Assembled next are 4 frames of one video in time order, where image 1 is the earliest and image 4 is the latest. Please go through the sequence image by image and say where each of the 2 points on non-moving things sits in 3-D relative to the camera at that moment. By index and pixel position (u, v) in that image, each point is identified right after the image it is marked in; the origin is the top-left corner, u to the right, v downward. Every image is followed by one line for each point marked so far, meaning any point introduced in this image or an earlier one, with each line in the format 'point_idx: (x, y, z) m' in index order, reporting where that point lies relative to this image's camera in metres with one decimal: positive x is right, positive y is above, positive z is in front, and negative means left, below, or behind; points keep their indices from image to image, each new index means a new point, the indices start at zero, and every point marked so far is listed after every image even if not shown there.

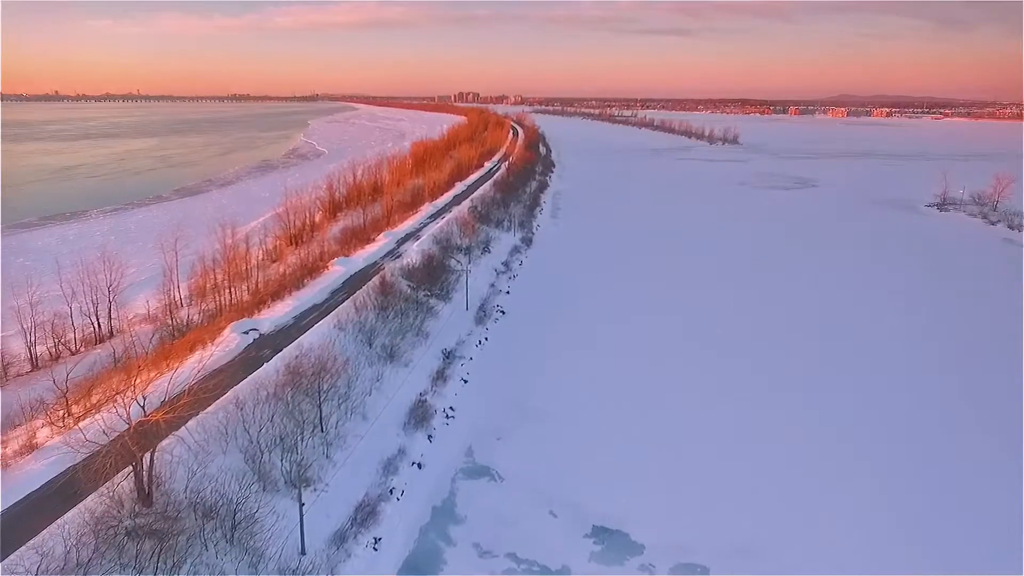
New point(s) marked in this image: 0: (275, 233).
0: (-5.9, +1.3, +14.9) m
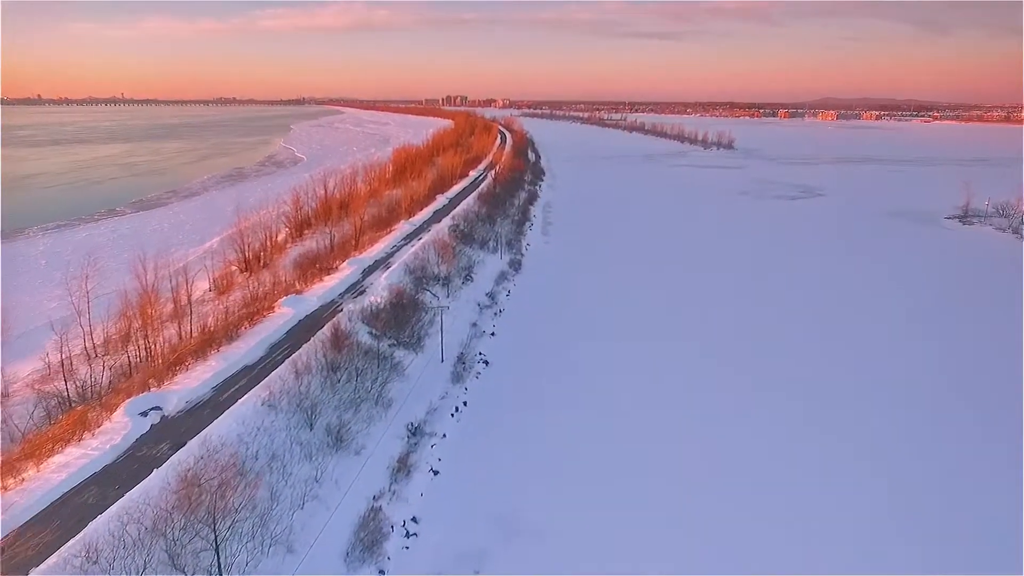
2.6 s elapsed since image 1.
0: (-6.2, +0.6, +13.0) m
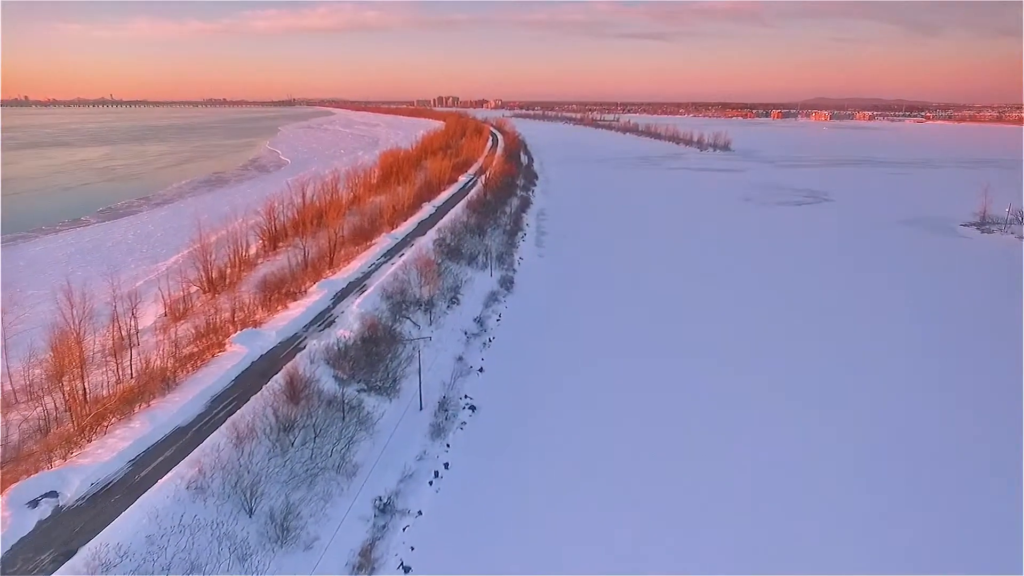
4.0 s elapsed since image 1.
0: (-6.3, +0.2, +11.7) m
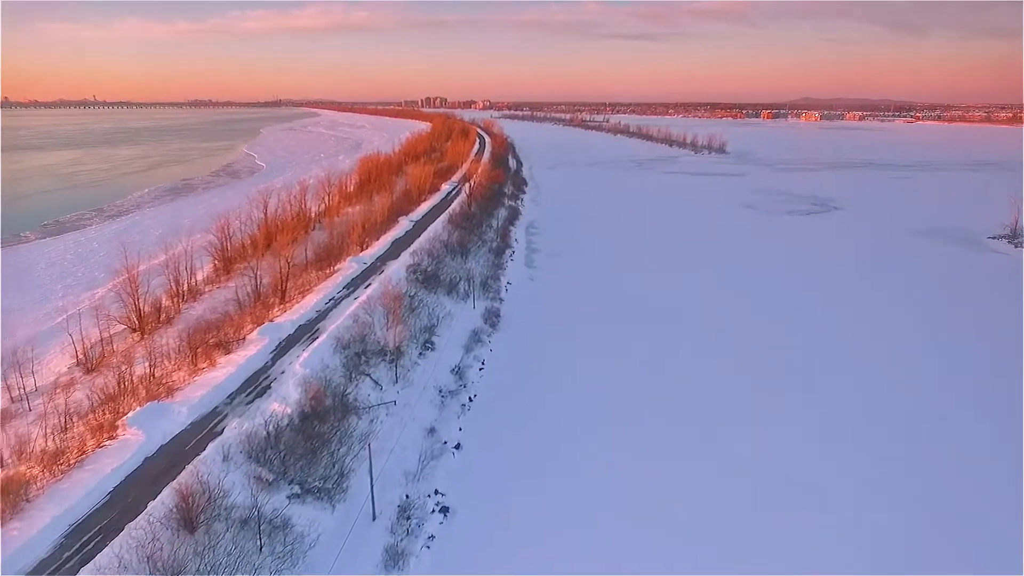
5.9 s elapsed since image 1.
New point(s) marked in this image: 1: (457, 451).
0: (-6.6, -0.5, +9.9) m
1: (-0.6, -1.8, +6.6) m
